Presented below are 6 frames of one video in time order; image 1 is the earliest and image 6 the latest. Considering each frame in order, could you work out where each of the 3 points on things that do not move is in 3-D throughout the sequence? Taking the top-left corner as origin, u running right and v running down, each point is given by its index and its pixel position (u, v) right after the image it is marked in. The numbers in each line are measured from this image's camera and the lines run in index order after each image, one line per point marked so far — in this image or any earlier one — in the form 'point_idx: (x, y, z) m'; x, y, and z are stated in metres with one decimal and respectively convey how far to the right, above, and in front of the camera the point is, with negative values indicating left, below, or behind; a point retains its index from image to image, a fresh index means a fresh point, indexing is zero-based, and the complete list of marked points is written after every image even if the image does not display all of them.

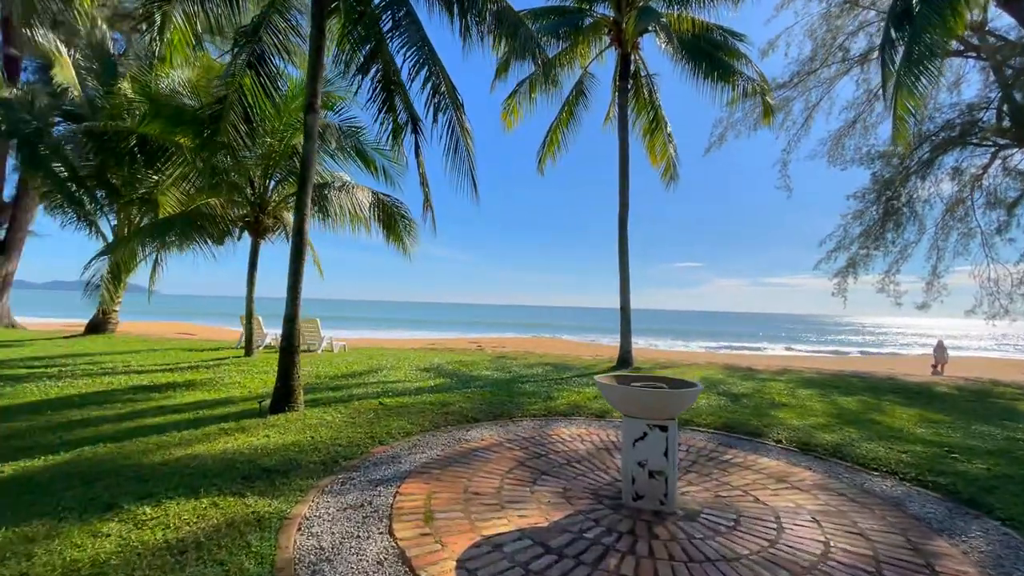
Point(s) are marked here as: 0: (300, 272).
0: (-2.3, +0.2, +5.1) m
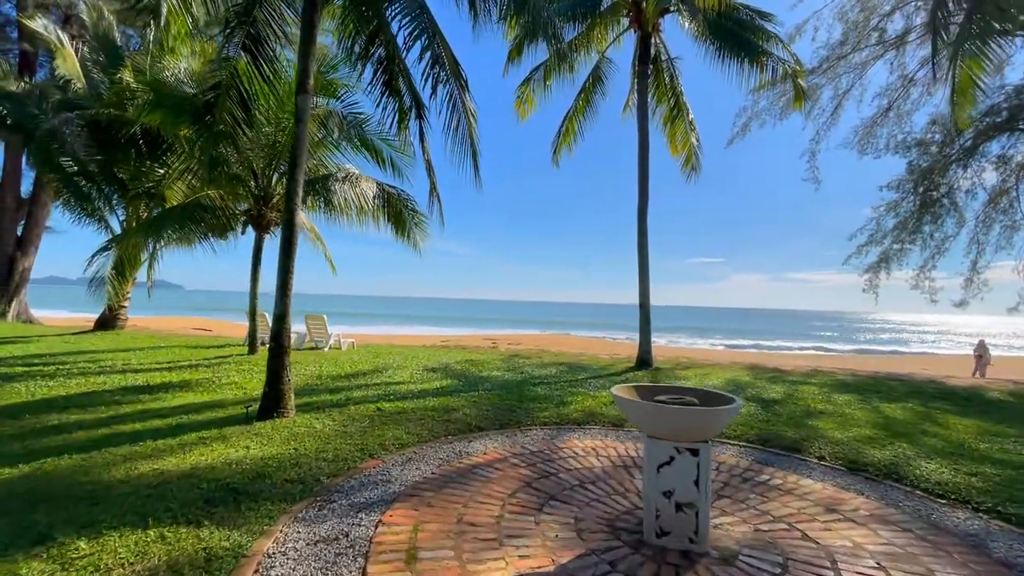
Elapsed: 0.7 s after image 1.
0: (-2.2, +0.2, +4.7) m
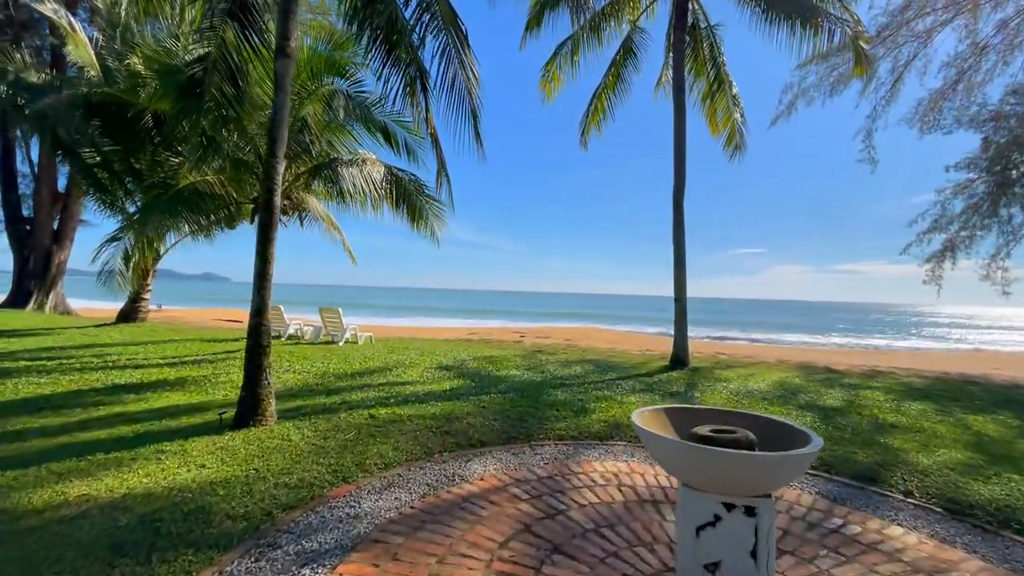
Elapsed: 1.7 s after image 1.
0: (-2.1, +0.3, +4.1) m
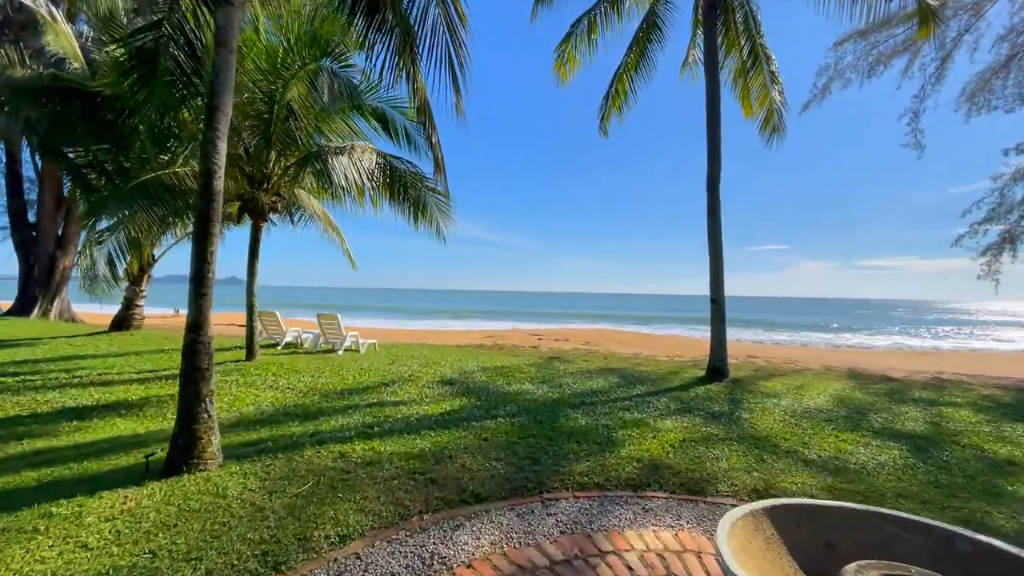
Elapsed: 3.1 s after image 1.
0: (-2.1, +0.2, +3.3) m
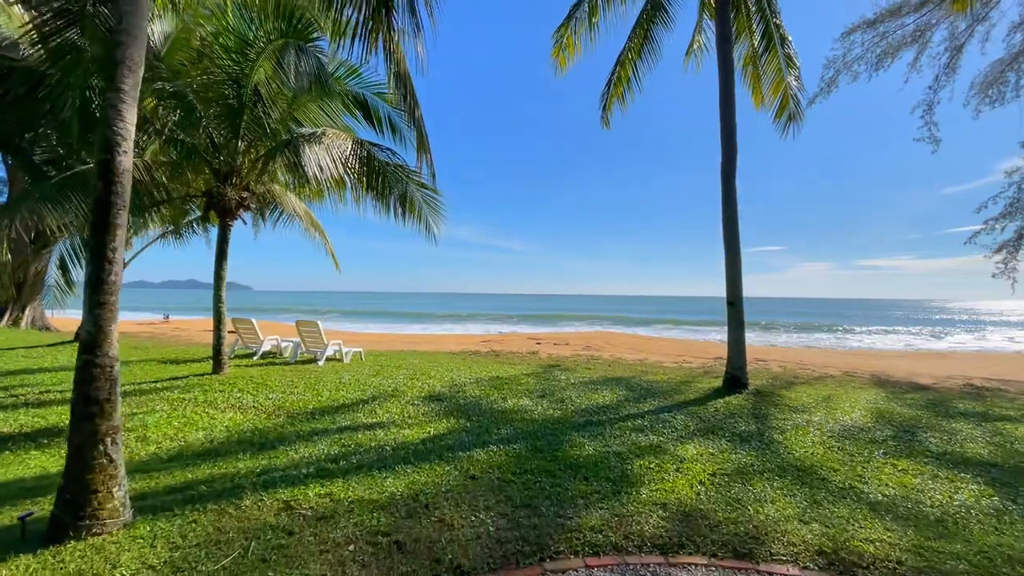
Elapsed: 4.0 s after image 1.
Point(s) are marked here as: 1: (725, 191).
0: (-2.1, +0.2, +2.5) m
1: (+3.1, +1.4, +7.0) m
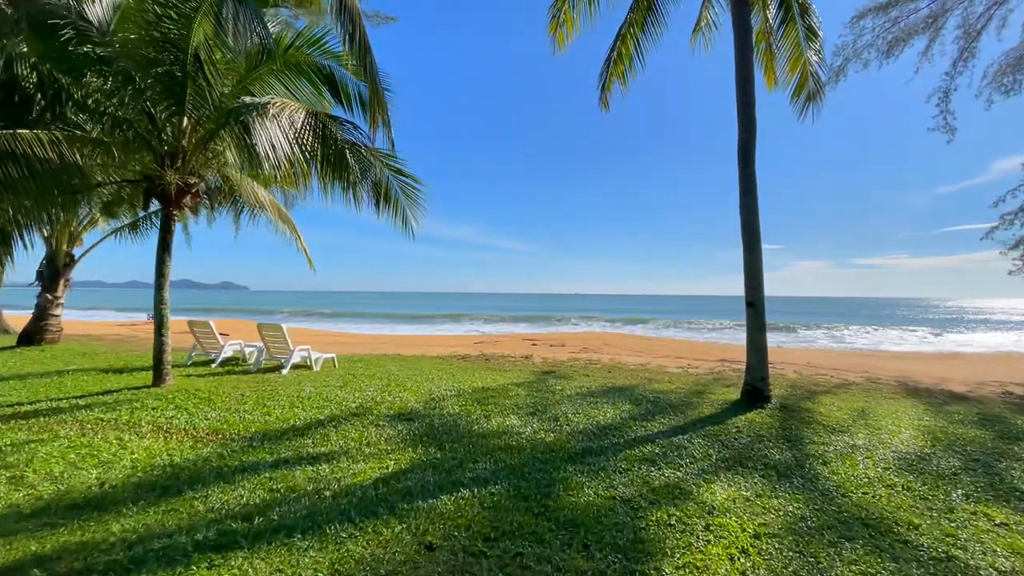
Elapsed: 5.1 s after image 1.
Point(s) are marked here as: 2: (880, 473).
0: (-2.3, +0.2, +1.6) m
1: (+2.9, +1.5, +6.1) m
2: (+2.8, -1.4, +3.7) m
